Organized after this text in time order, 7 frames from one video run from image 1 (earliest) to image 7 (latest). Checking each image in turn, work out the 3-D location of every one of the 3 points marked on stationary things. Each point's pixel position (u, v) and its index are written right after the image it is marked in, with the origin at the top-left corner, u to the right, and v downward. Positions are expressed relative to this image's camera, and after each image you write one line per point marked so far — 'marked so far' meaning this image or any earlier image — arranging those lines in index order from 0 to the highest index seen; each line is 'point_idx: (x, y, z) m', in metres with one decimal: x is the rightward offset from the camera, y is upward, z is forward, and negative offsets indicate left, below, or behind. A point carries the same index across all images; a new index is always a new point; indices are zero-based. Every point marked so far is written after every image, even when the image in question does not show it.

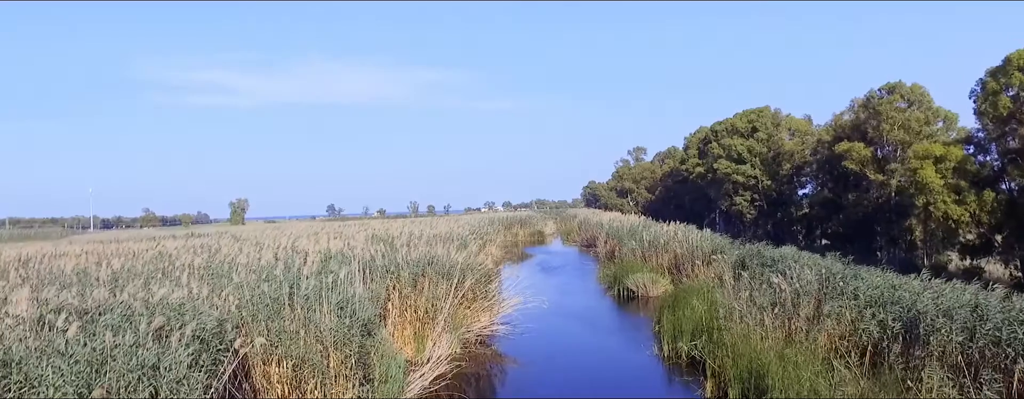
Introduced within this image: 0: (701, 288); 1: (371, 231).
0: (+2.7, -1.3, +9.6) m
1: (-2.9, -0.7, +14.5) m
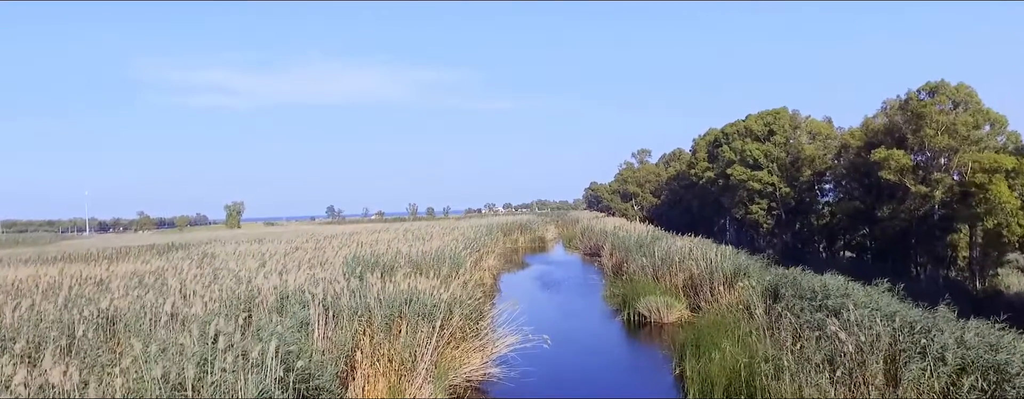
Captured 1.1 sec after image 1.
0: (+2.6, -1.5, +8.3) m
1: (-3.0, -1.0, +13.1) m
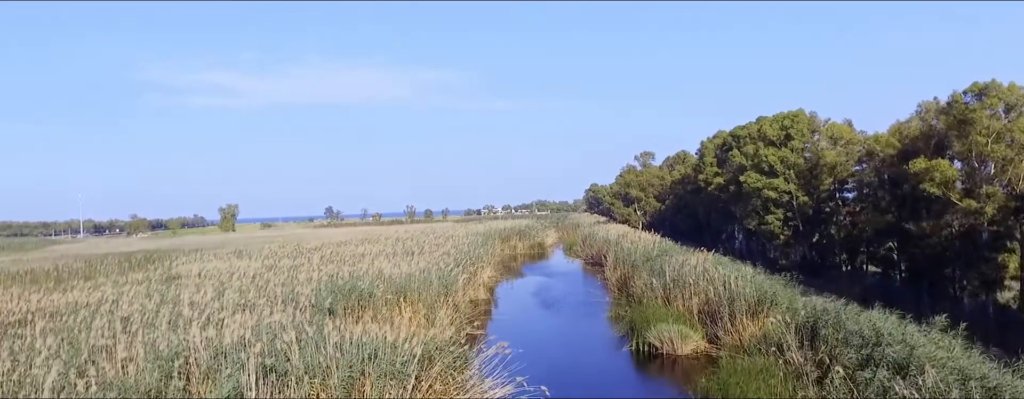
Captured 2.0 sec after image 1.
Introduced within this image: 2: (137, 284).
0: (+2.6, -1.7, +7.0) m
1: (-3.1, -1.2, +11.9) m
2: (-5.8, -1.3, +10.5) m
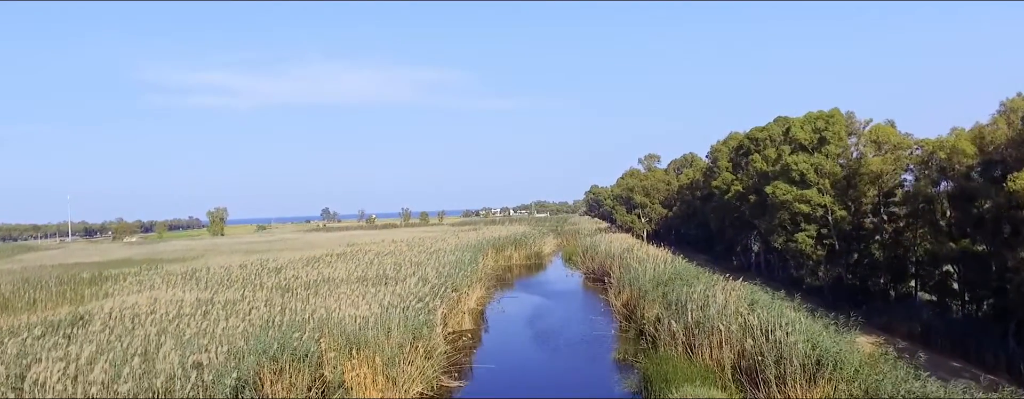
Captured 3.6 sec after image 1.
0: (+2.3, -2.1, +4.8) m
1: (-3.3, -1.5, +9.6) m
2: (-6.0, -1.6, +8.3) m
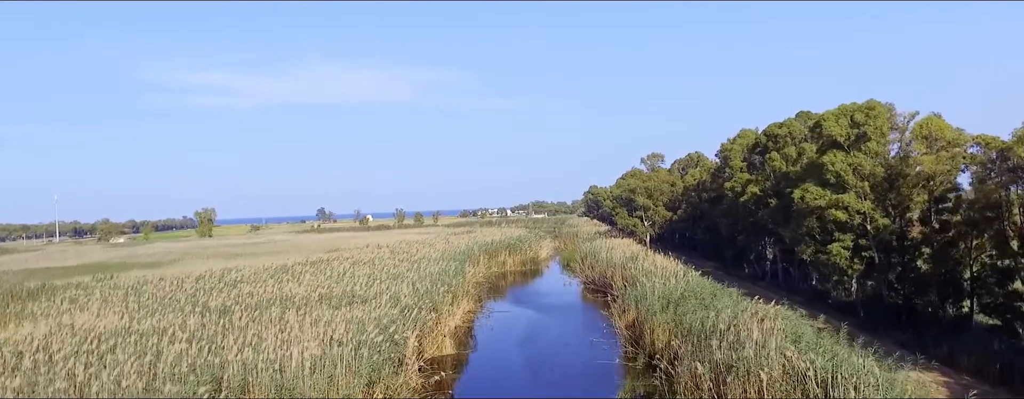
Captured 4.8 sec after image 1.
0: (+2.1, -2.1, +2.8) m
1: (-3.5, -1.6, +7.6) m
2: (-6.2, -1.7, +6.3) m
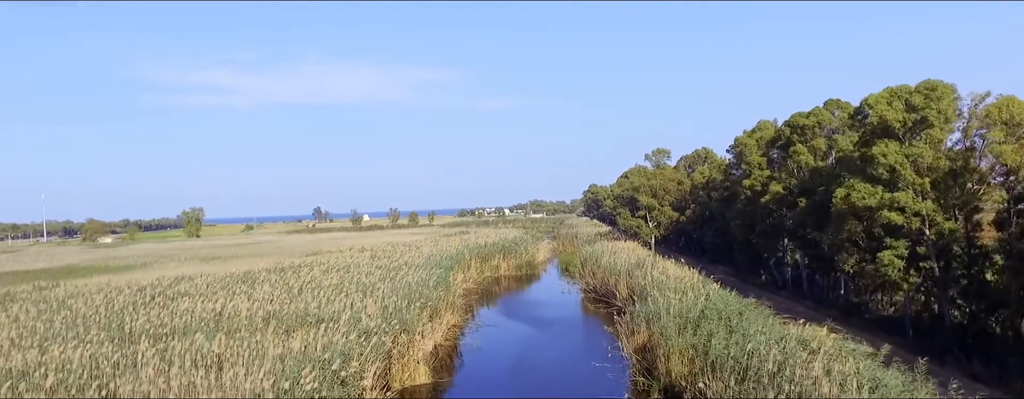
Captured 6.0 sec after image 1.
0: (+2.0, -2.1, +0.8) m
1: (-3.7, -1.6, +5.6) m
2: (-6.4, -1.7, +4.2) m
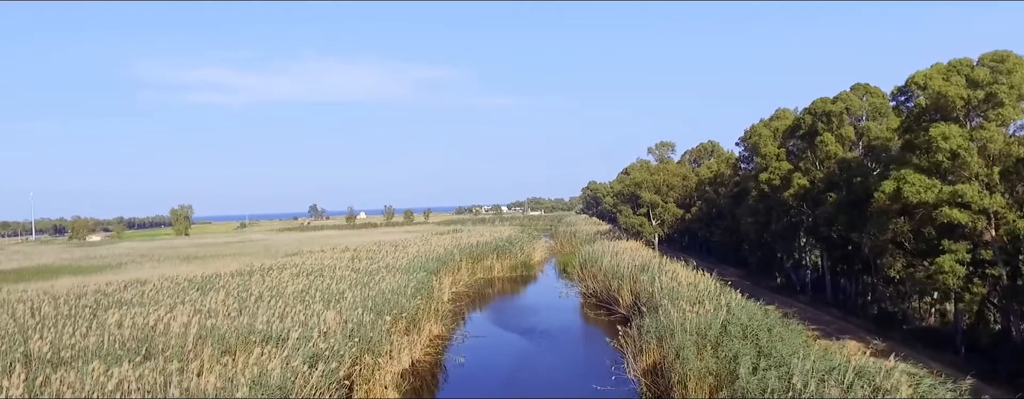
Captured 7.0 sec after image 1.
0: (+1.8, -2.1, -0.9) m
1: (-3.9, -1.6, +3.9) m
2: (-6.6, -1.6, +2.6) m
